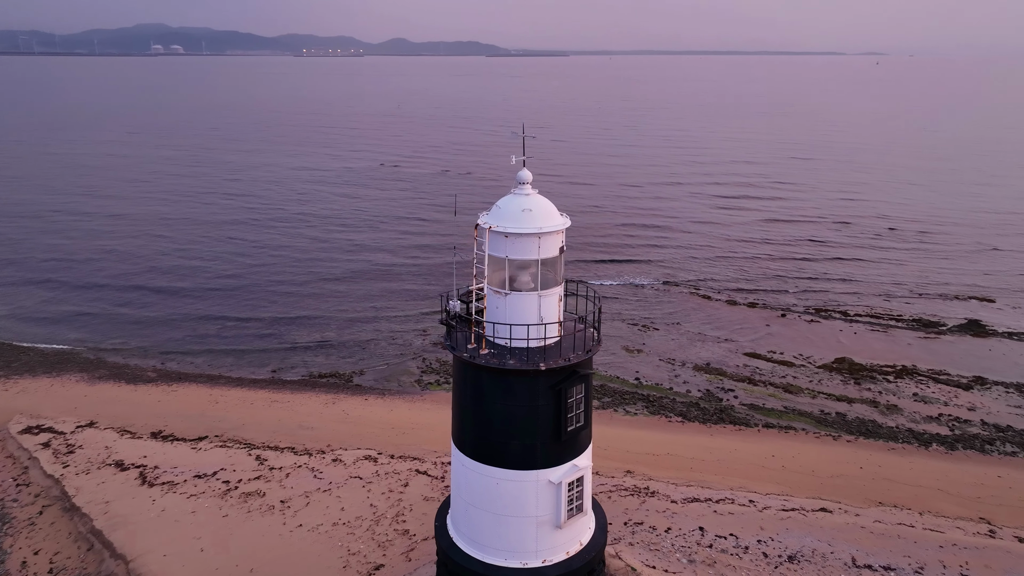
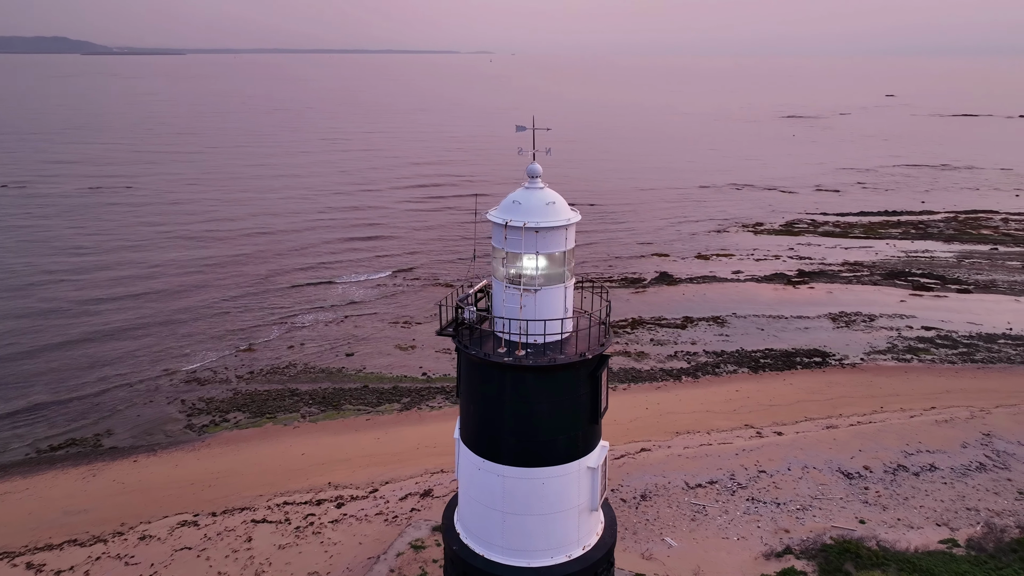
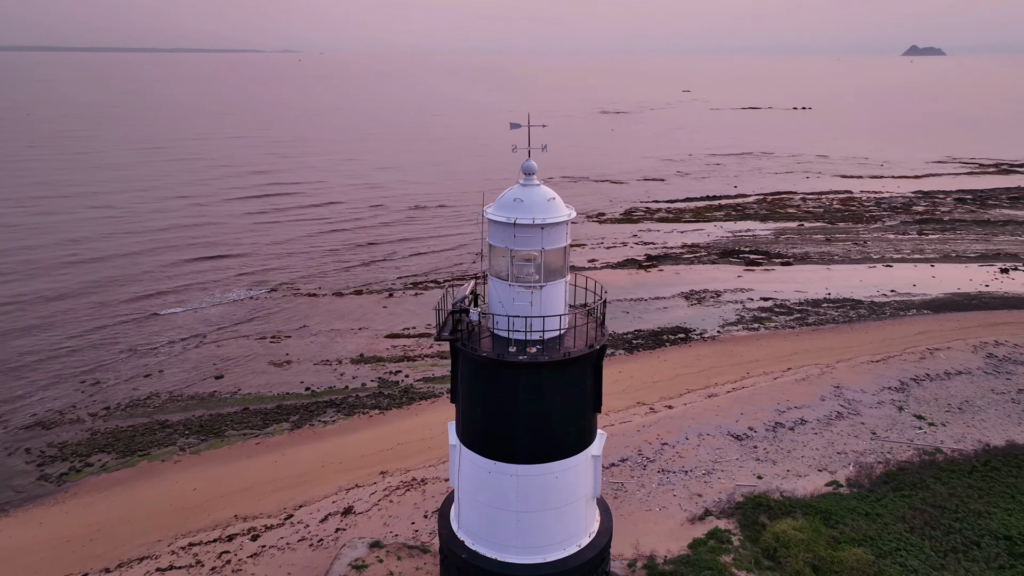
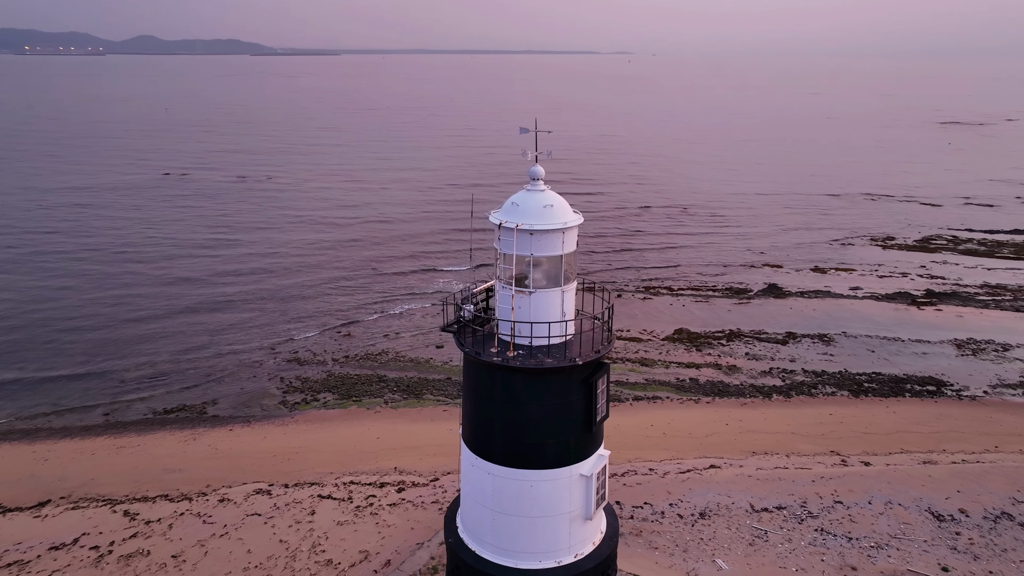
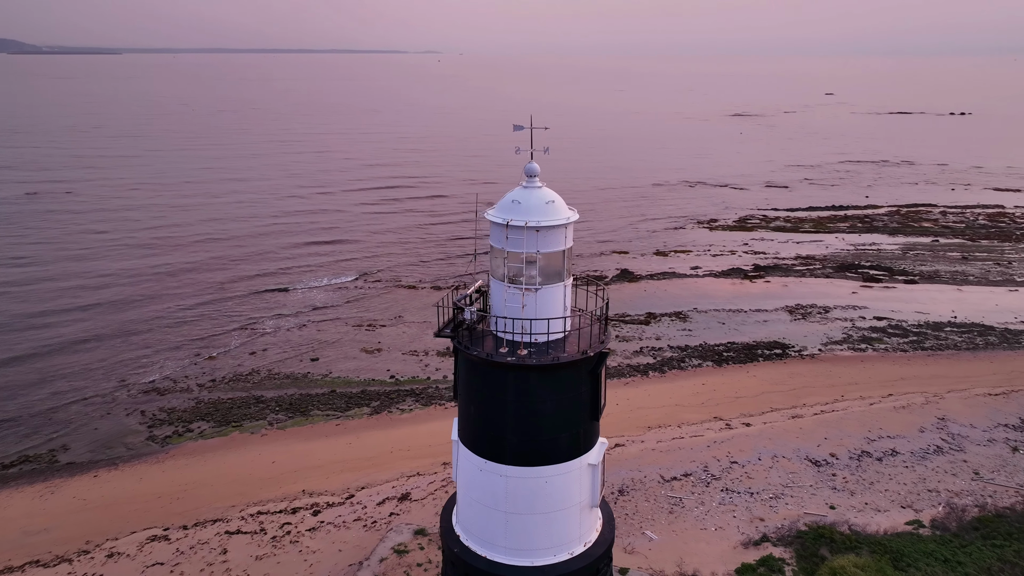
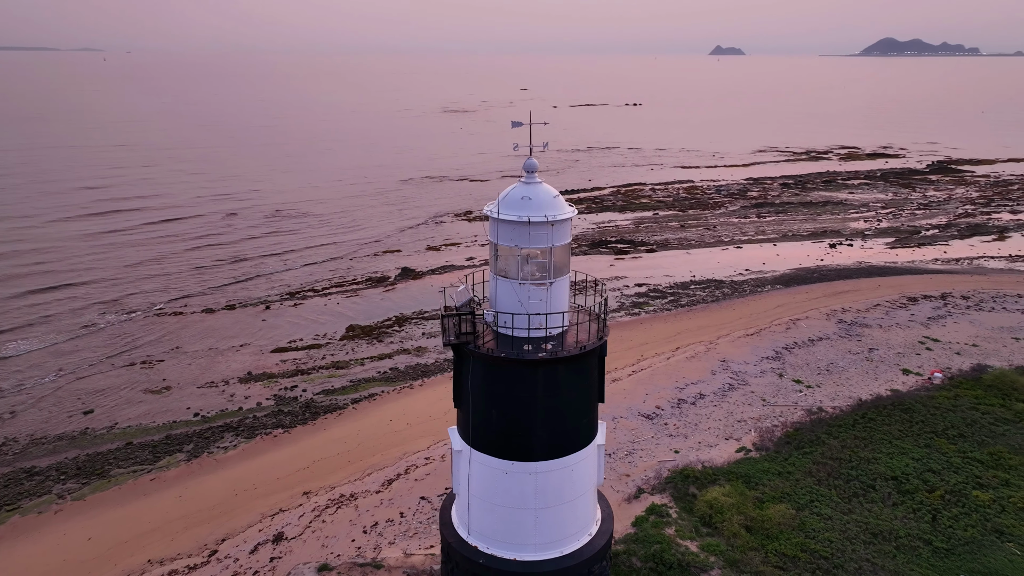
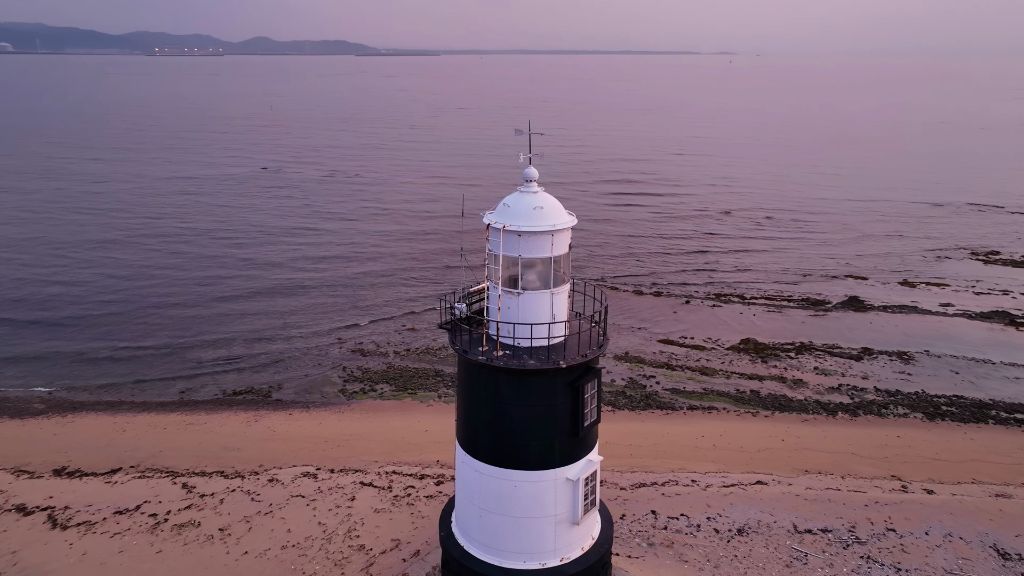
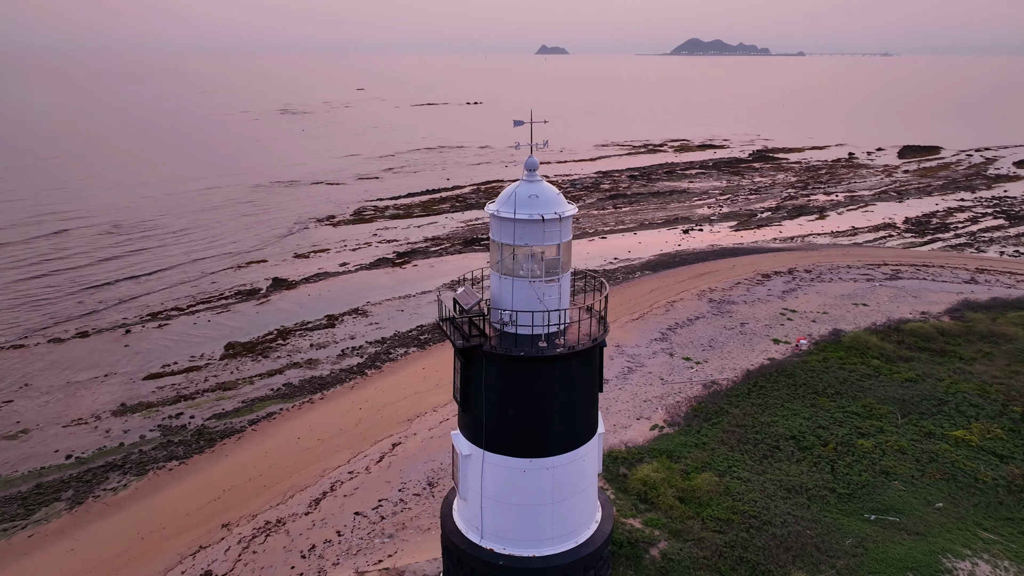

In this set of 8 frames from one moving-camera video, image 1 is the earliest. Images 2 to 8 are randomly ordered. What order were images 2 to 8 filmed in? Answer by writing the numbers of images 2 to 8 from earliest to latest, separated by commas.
7, 4, 2, 5, 3, 6, 8
